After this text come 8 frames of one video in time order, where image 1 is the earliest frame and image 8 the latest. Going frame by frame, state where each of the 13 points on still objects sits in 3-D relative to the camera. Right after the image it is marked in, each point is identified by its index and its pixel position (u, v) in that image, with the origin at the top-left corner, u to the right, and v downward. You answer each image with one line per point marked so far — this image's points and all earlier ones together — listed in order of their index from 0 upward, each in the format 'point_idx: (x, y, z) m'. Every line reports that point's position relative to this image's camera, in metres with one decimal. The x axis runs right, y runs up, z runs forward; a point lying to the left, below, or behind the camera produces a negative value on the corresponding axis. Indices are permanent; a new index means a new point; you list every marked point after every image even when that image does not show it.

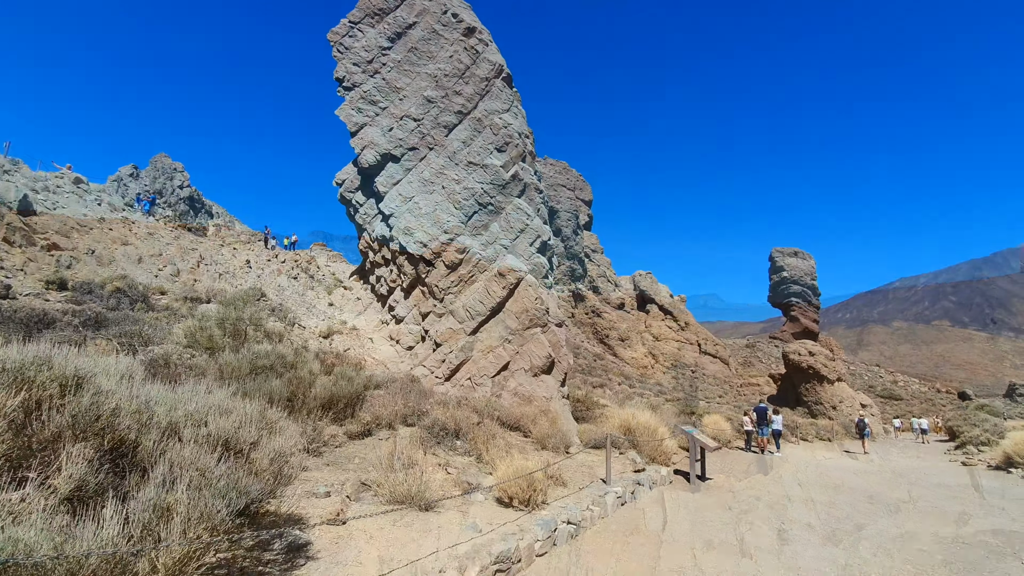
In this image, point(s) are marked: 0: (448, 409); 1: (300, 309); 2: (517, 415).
0: (-1.1, -2.1, +8.8) m
1: (-6.3, -0.6, +15.0) m
2: (+0.1, -2.5, +10.1) m
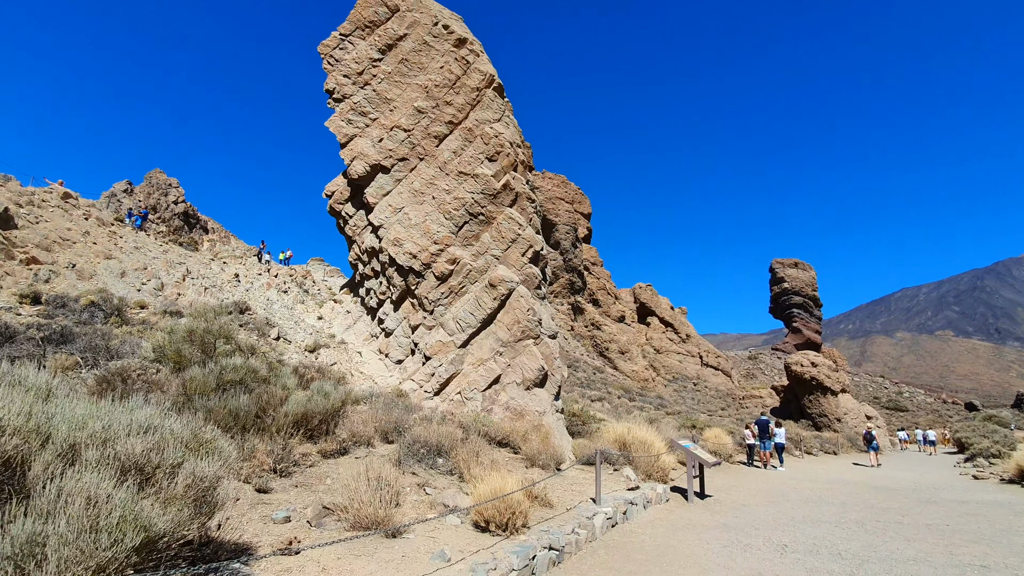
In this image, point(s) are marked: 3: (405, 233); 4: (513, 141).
0: (-1.3, -2.3, +8.4) m
1: (-6.5, -1.0, +14.6) m
2: (-0.1, -2.7, +9.7) m
3: (-3.0, +1.5, +14.2) m
4: (0.0, +4.4, +15.3) m
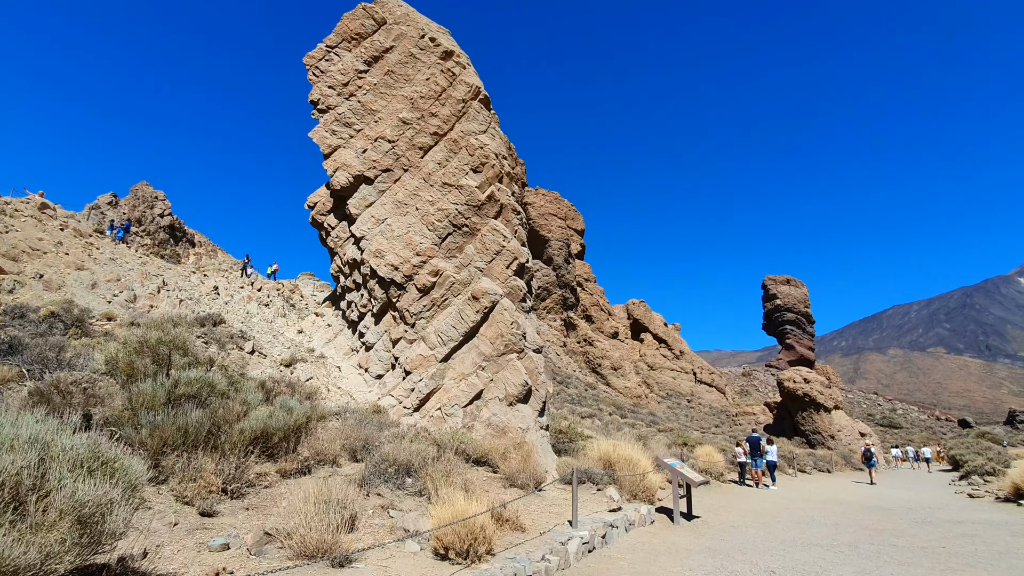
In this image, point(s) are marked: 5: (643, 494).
0: (-1.7, -2.4, +8.0) m
1: (-6.9, -1.4, +14.2) m
2: (-0.5, -2.9, +9.3) m
3: (-3.4, +1.2, +13.9) m
4: (-0.4, +4.0, +15.1) m
5: (+2.4, -3.8, +9.3) m
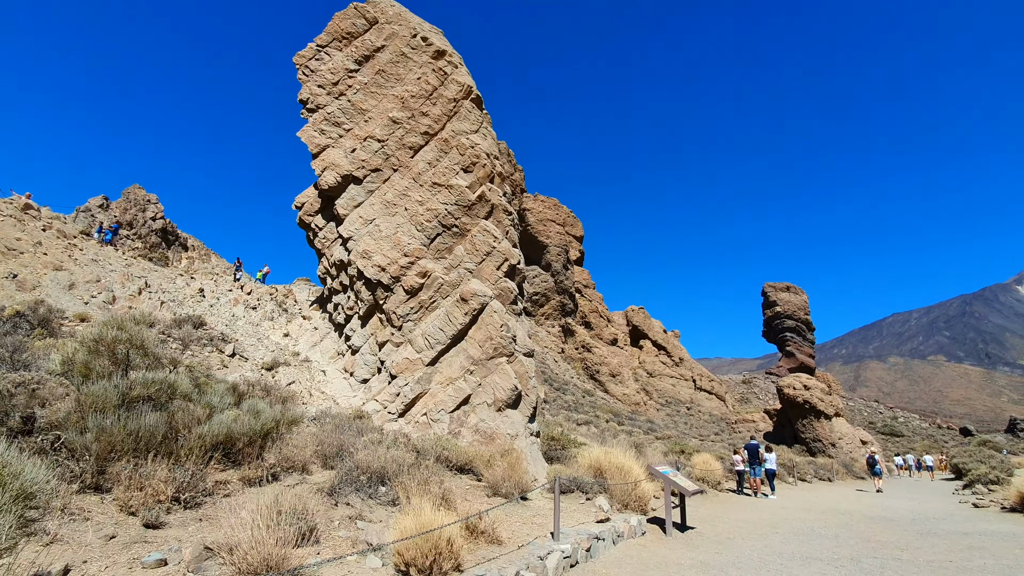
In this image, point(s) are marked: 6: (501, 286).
0: (-1.9, -2.4, +7.6) m
1: (-7.2, -1.4, +13.8) m
2: (-0.8, -2.9, +8.9) m
3: (-3.7, +1.2, +13.5) m
4: (-0.6, +3.9, +14.8) m
5: (+2.1, -3.8, +8.8) m
6: (-0.3, +0.1, +12.9) m
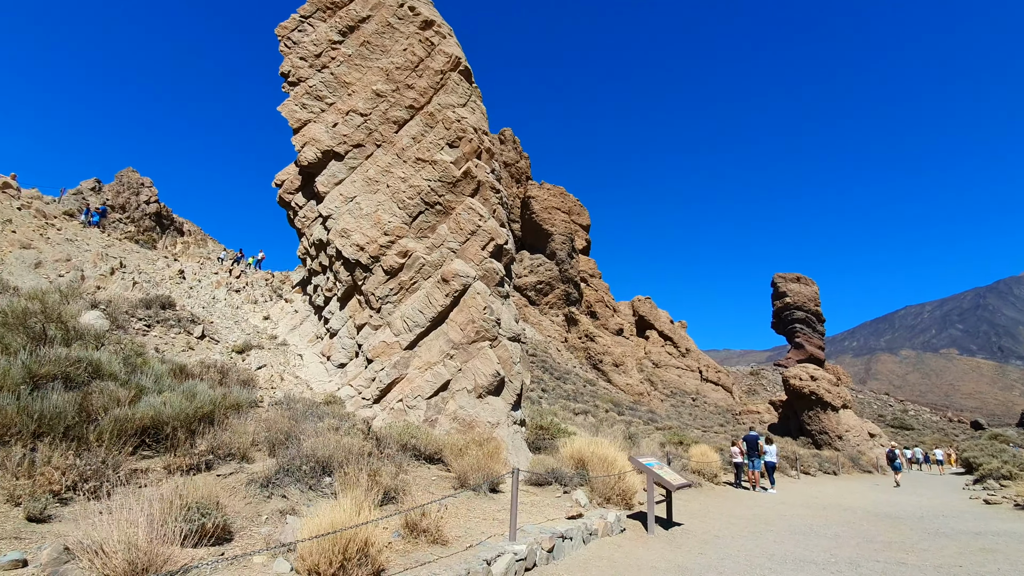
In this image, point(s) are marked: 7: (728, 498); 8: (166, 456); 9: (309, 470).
0: (-2.4, -2.0, +7.0) m
1: (-7.5, -0.9, +13.2) m
2: (-1.2, -2.5, +8.3) m
3: (-4.0, +1.6, +12.9) m
4: (-0.9, +4.4, +14.1) m
5: (+1.7, -3.4, +8.2) m
6: (-0.6, +0.5, +12.3) m
7: (+4.7, -4.6, +11.1) m
8: (-3.7, -1.8, +5.5) m
9: (-2.3, -2.1, +5.9) m
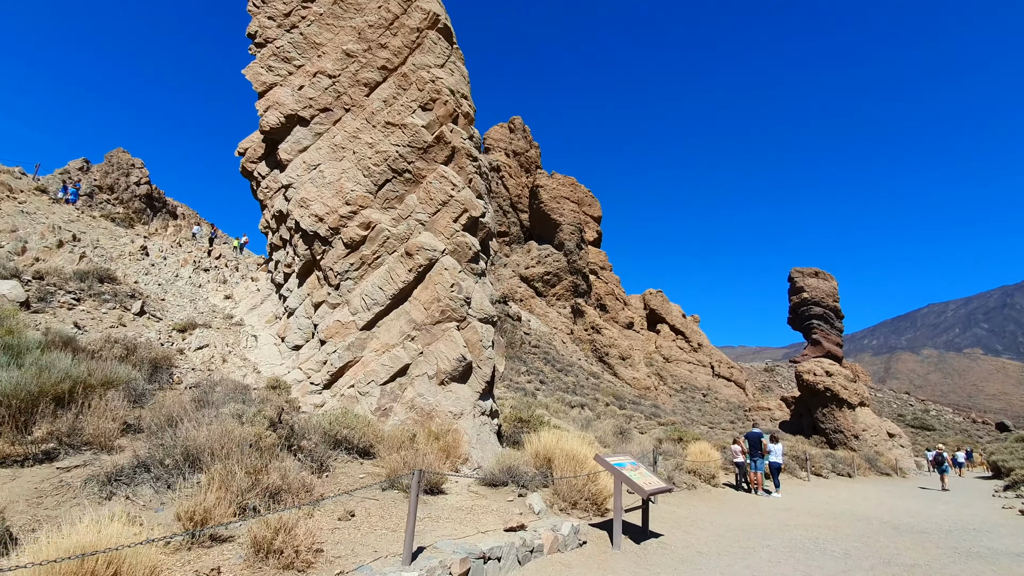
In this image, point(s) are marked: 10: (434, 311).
0: (-3.1, -1.6, +5.8) m
1: (-8.1, -0.3, +12.2) m
2: (-1.9, -2.1, +7.1) m
3: (-4.5, +2.2, +11.7) m
4: (-1.4, +5.0, +12.8) m
5: (+1.0, -2.9, +7.0) m
6: (-1.2, +1.0, +11.0) m
7: (+4.1, -4.2, +9.8) m
8: (-4.5, -1.3, +4.3) m
9: (-3.1, -1.6, +4.7) m
10: (-1.5, -0.4, +10.0) m
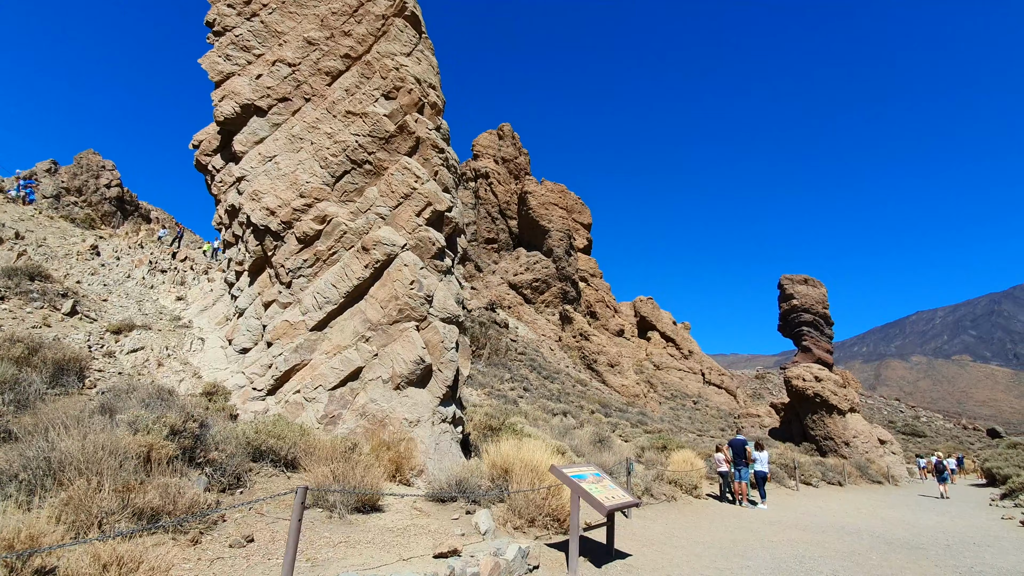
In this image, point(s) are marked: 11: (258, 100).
0: (-3.7, -1.4, +5.1) m
1: (-8.8, -0.3, +11.4) m
2: (-2.5, -1.9, +6.3) m
3: (-5.2, +2.2, +11.0) m
4: (-2.1, +5.0, +12.2) m
5: (+0.4, -2.8, +6.2) m
6: (-1.9, +1.1, +10.3) m
7: (+3.4, -4.1, +9.1) m
8: (-5.1, -1.2, +3.5) m
9: (-3.7, -1.5, +3.9) m
10: (-2.2, -0.4, +9.3) m
11: (-6.0, +4.5, +12.1) m
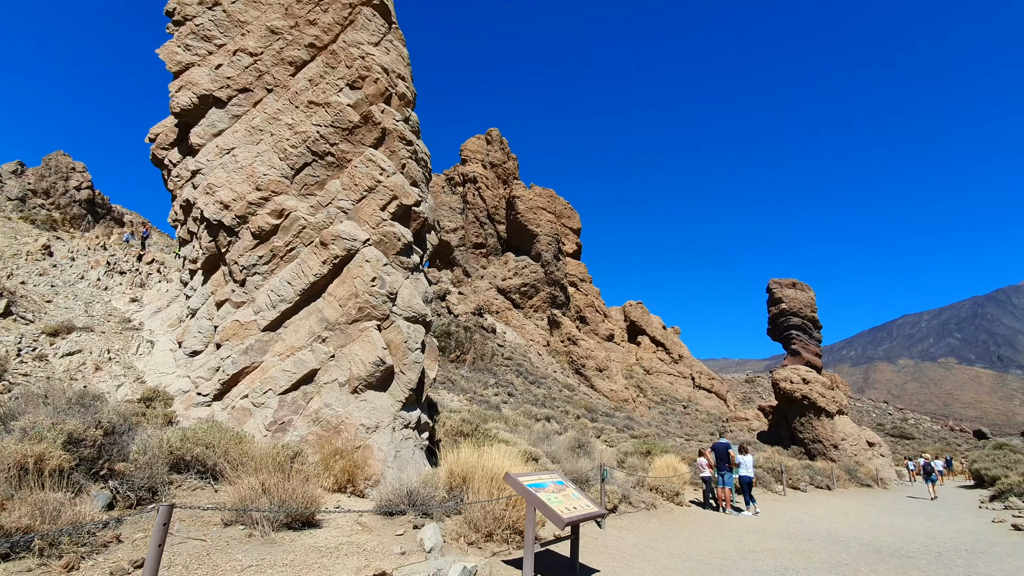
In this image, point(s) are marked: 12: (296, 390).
0: (-4.2, -1.3, +4.4) m
1: (-9.4, -0.3, +10.7) m
2: (-3.0, -1.9, +5.7) m
3: (-5.8, +2.2, +10.4) m
4: (-2.8, +5.0, +11.6) m
5: (-0.1, -2.7, +5.6) m
6: (-2.5, +1.1, +9.7) m
7: (+2.9, -4.0, +8.5) m
8: (-5.5, -1.1, +2.9) m
9: (-4.2, -1.4, +3.3) m
10: (-2.8, -0.3, +8.7) m
11: (-6.7, +4.5, +11.5) m
12: (-3.4, -1.6, +8.1) m
